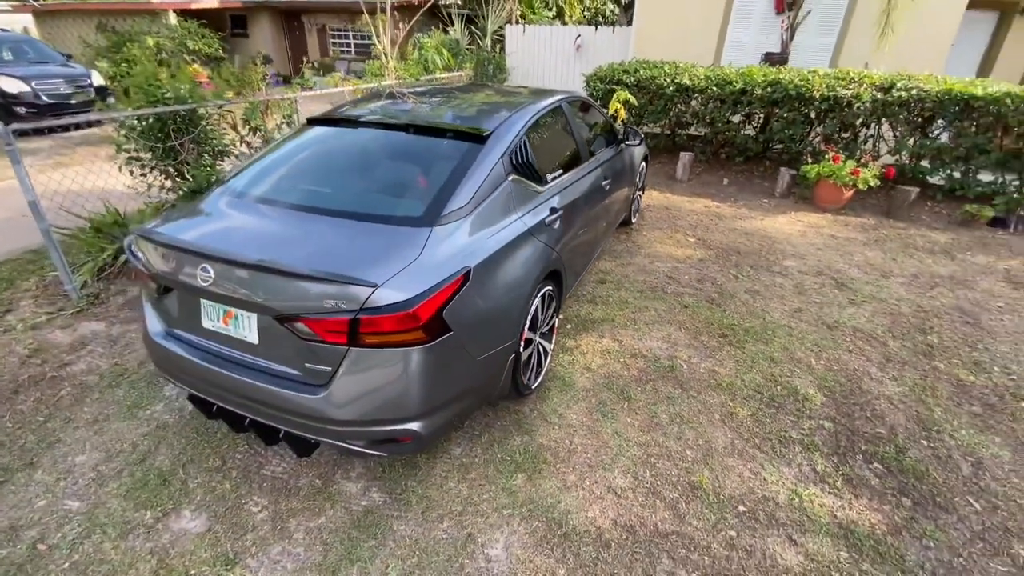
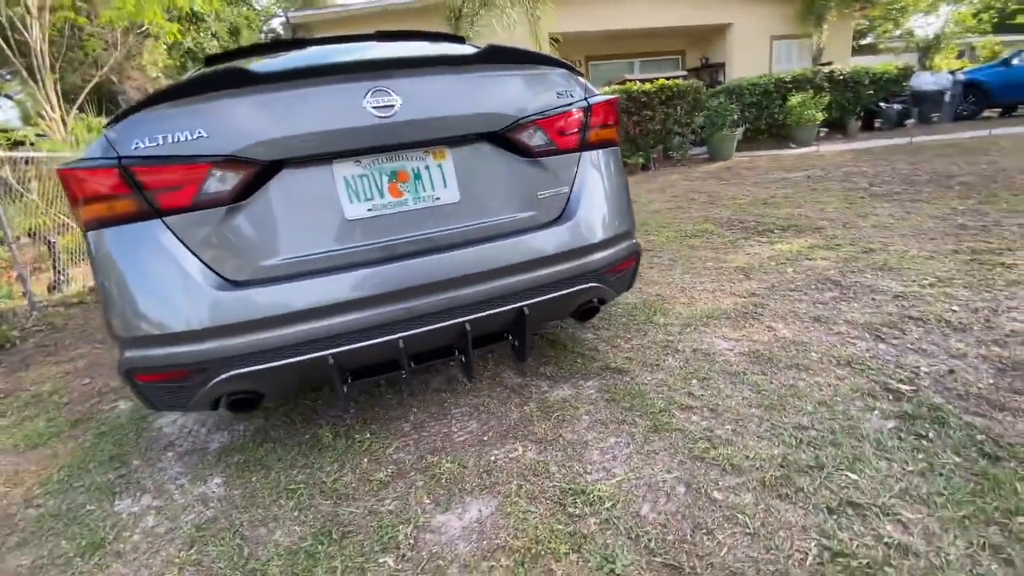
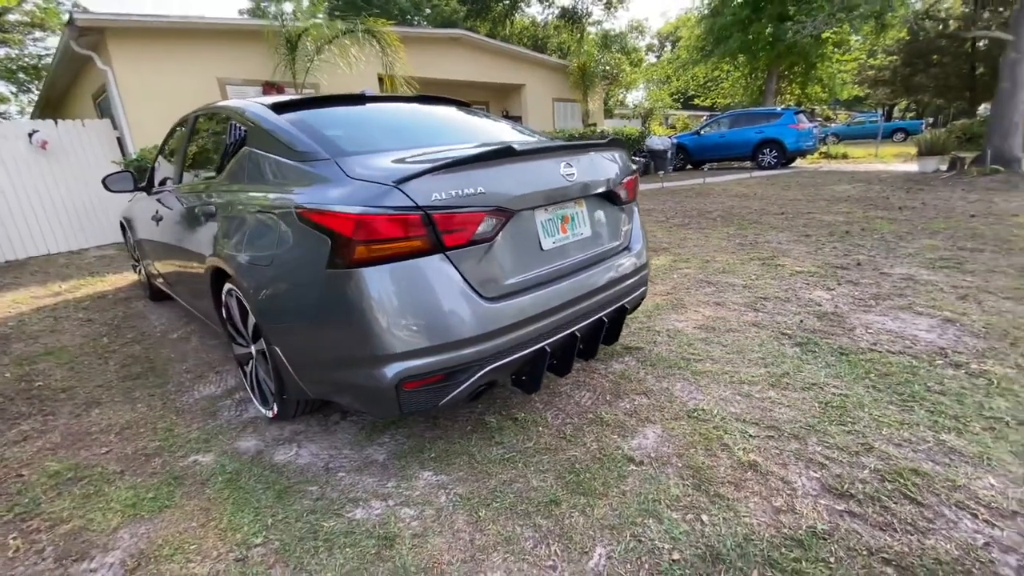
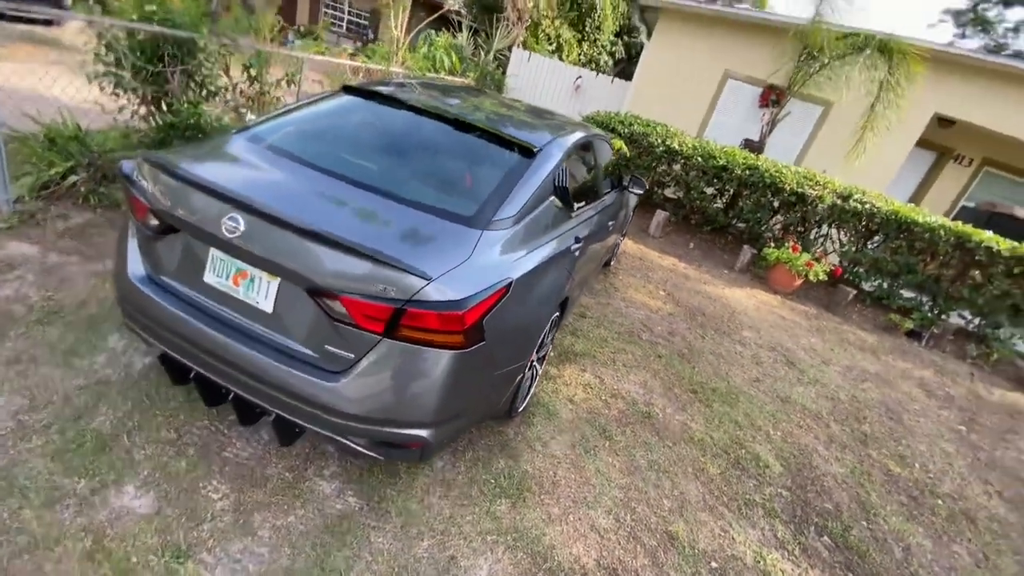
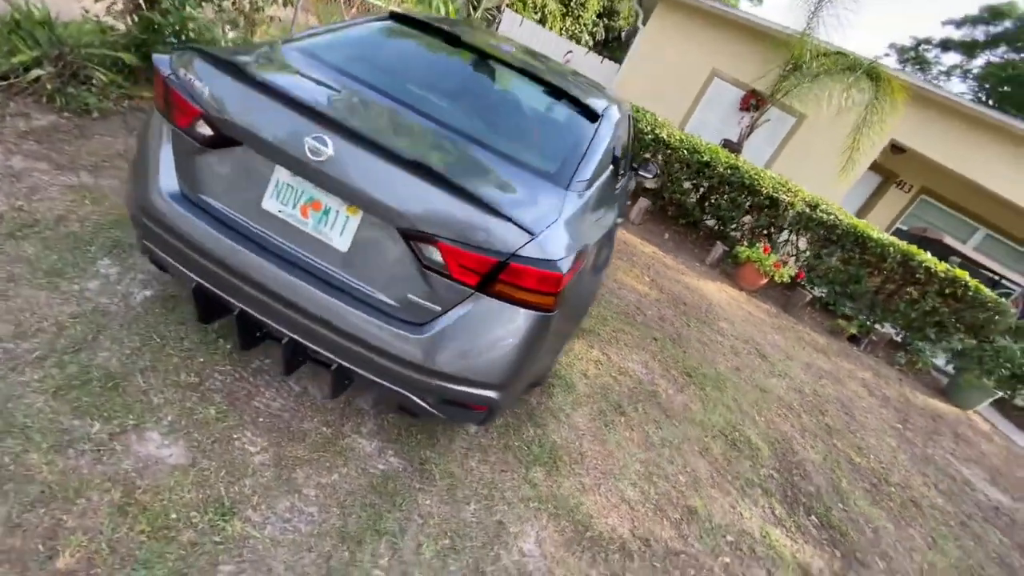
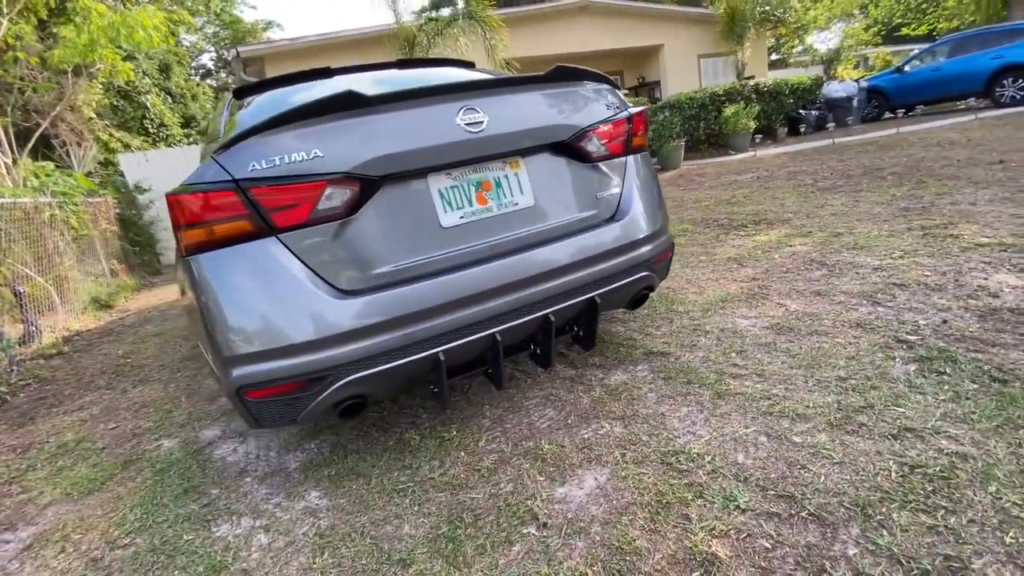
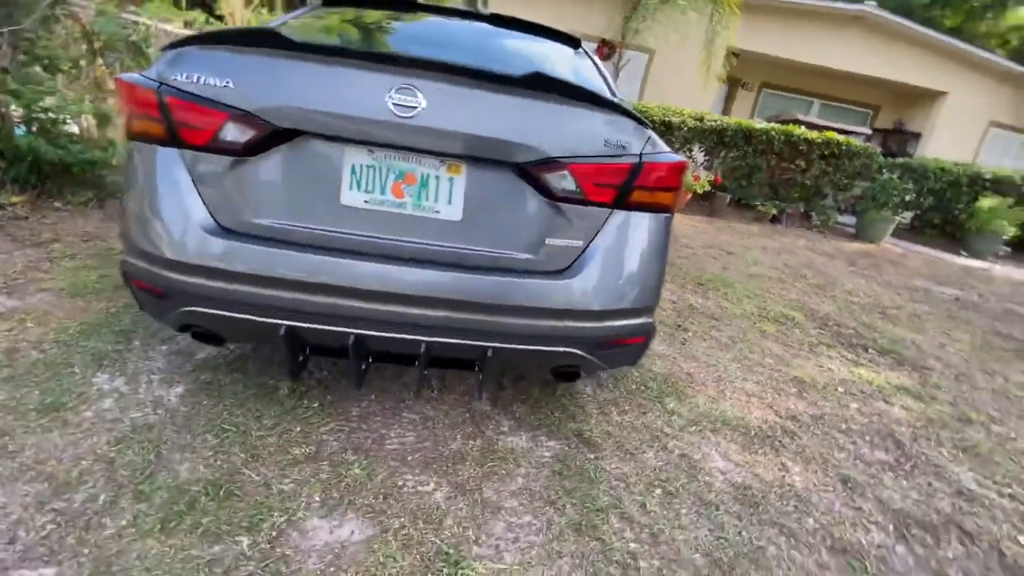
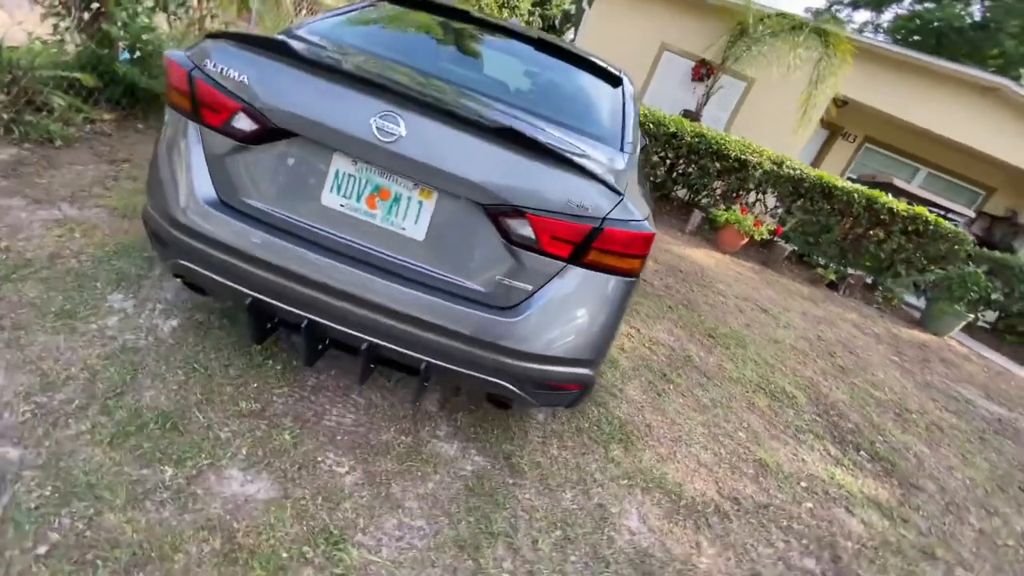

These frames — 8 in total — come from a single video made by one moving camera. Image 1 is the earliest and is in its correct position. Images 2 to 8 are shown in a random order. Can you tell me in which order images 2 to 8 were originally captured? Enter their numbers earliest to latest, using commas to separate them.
4, 5, 8, 7, 2, 6, 3
